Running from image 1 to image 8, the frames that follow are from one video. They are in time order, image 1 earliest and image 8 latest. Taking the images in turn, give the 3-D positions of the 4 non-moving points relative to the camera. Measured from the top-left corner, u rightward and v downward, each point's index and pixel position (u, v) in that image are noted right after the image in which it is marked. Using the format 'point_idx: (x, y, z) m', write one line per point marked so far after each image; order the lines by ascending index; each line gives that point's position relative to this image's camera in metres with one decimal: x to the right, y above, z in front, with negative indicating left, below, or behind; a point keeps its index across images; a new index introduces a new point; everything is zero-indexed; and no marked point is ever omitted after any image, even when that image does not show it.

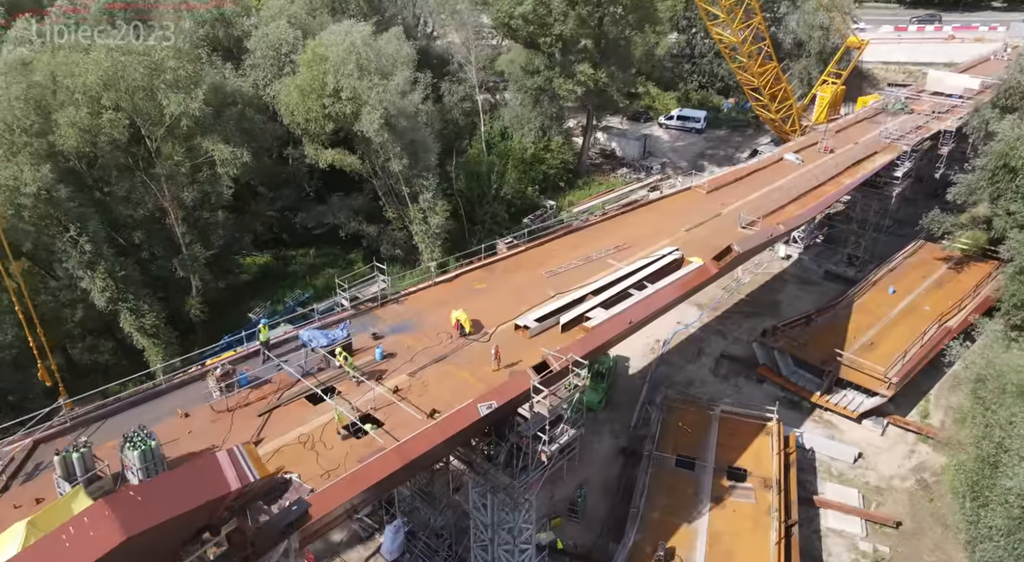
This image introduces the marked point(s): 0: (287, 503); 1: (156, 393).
0: (-4.6, -4.6, +12.4) m
1: (-9.5, -2.9, +15.8) m
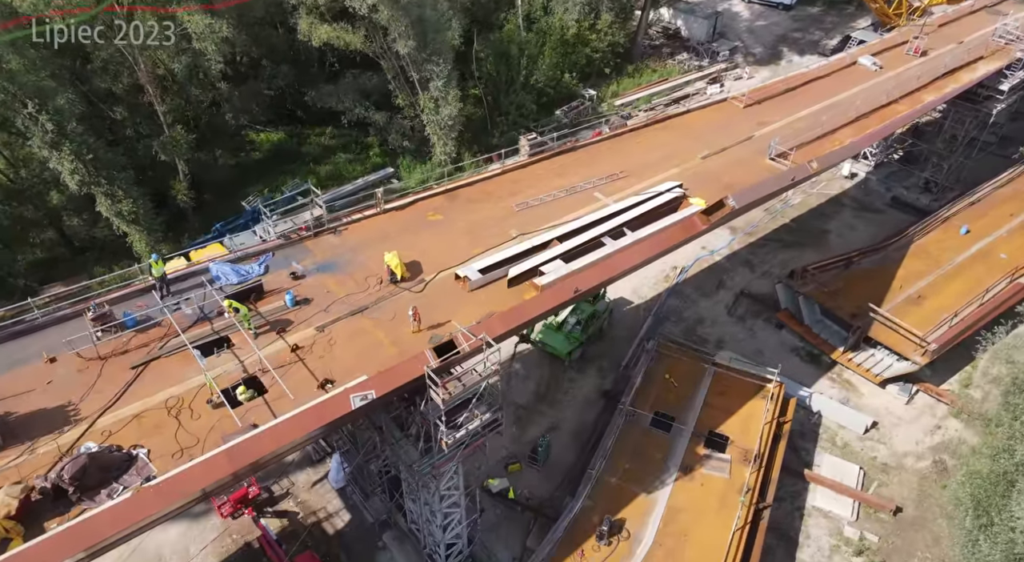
0: (-7.2, -3.8, +10.8) m
1: (-11.6, -1.0, +14.1) m
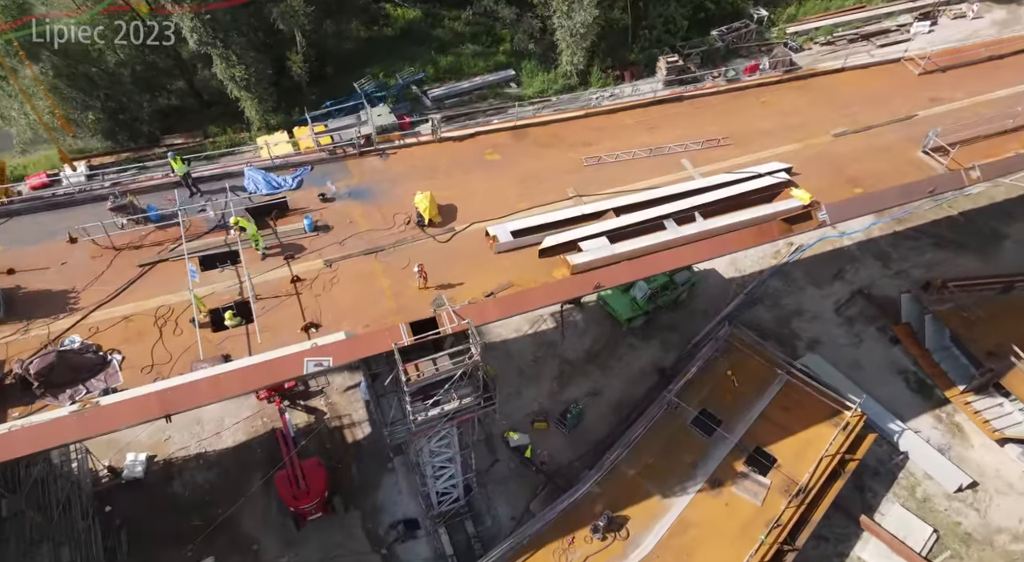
0: (-8.1, -2.1, +11.0) m
1: (-11.0, +2.0, +14.5) m
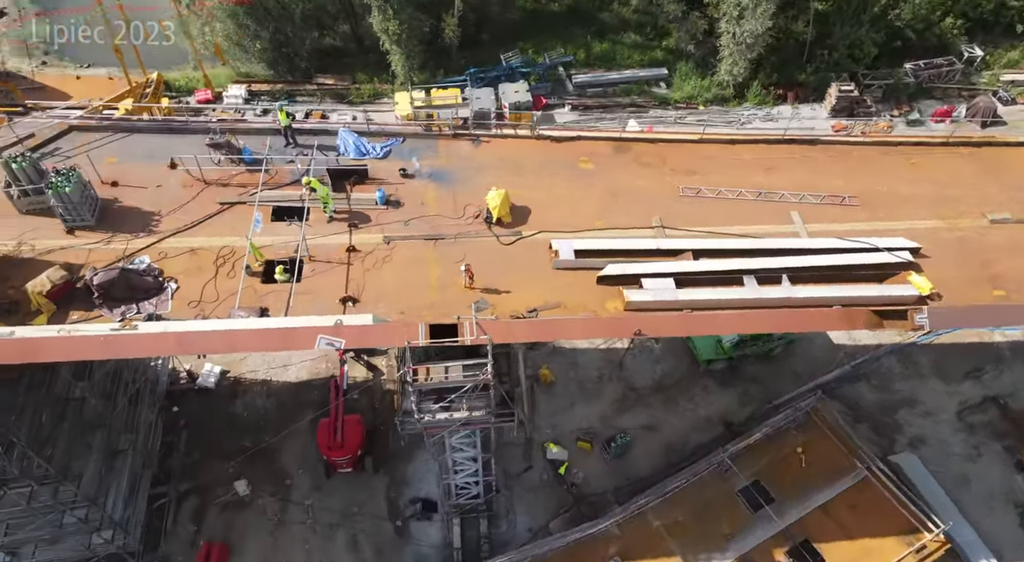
0: (-7.7, -0.7, +11.8) m
1: (-8.8, +4.1, +15.6) m
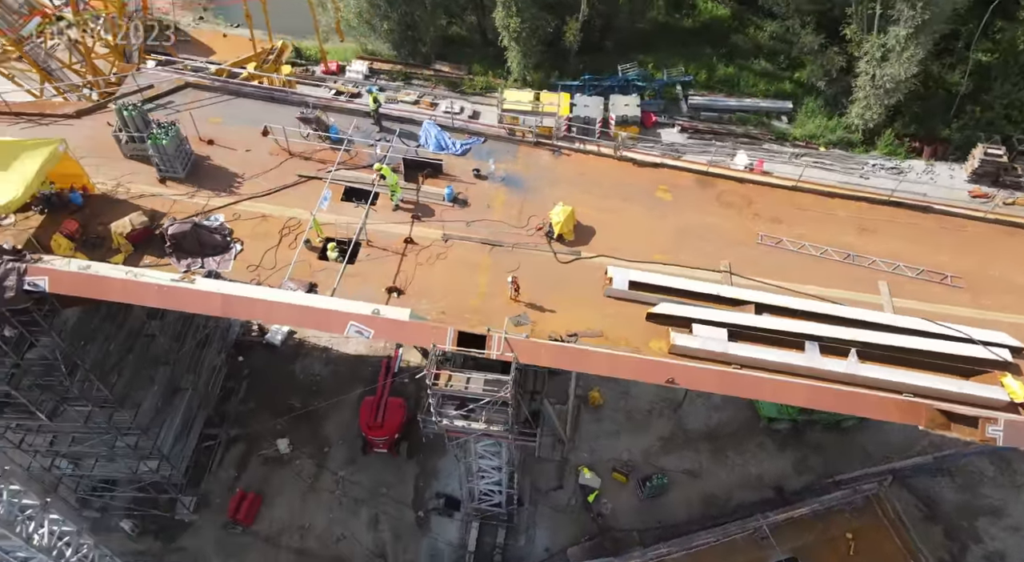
0: (-6.8, +0.3, +12.5) m
1: (-6.5, +5.1, +16.4) m
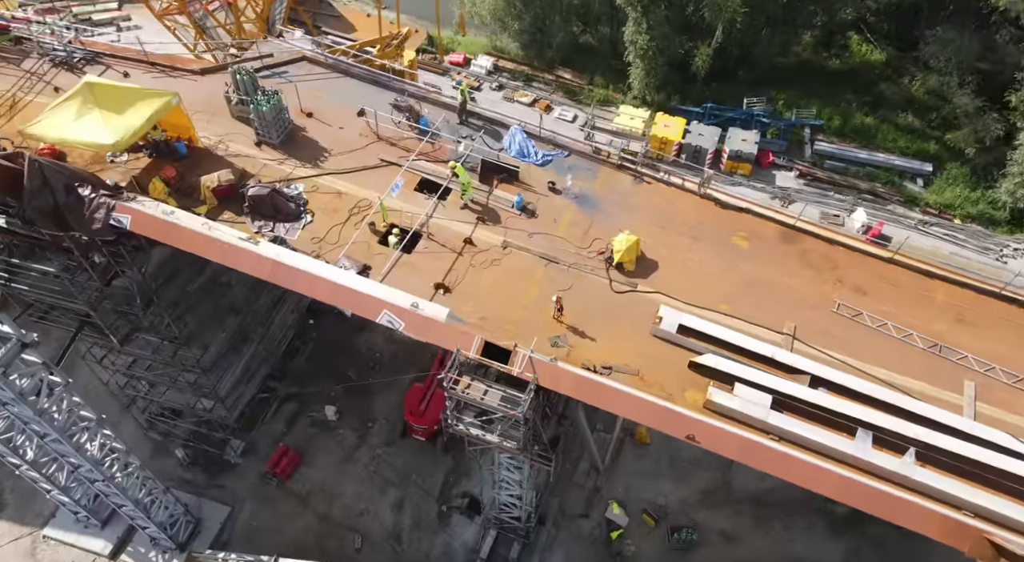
0: (-5.6, +1.2, +13.3) m
1: (-3.7, +5.7, +17.0) m
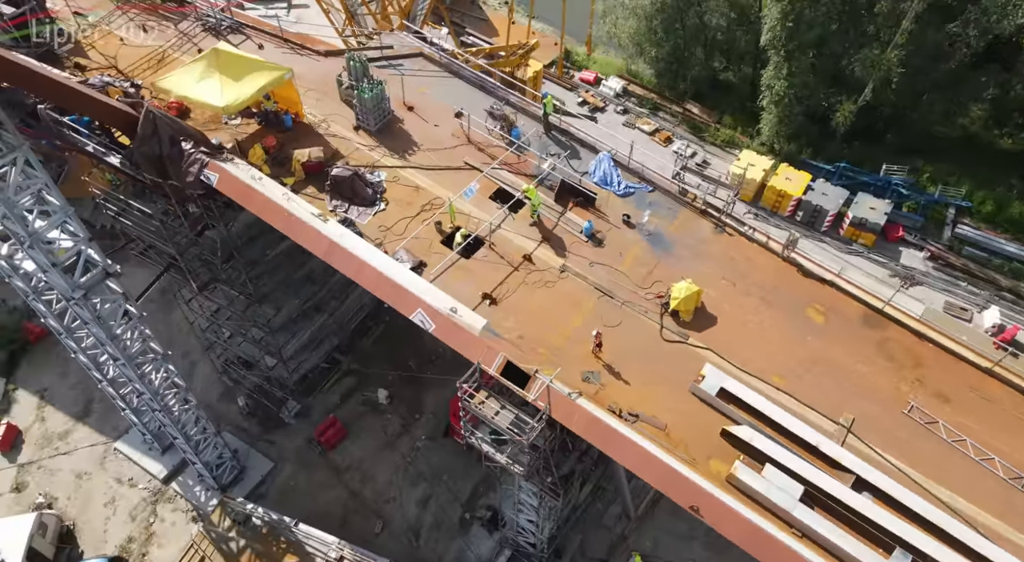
0: (-4.1, +1.7, +13.9) m
1: (-0.8, +5.6, +17.3) m
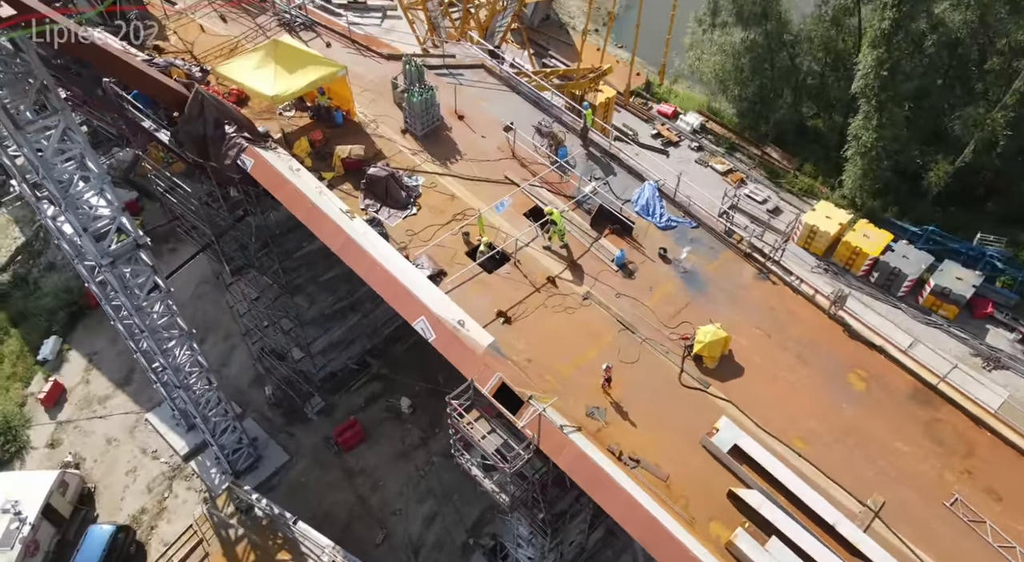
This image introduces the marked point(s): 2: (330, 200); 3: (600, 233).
0: (-3.3, +1.8, +14.0) m
1: (+0.8, +5.1, +17.1) m
2: (-4.1, +1.8, +13.1) m
3: (+2.2, +1.2, +14.3) m
